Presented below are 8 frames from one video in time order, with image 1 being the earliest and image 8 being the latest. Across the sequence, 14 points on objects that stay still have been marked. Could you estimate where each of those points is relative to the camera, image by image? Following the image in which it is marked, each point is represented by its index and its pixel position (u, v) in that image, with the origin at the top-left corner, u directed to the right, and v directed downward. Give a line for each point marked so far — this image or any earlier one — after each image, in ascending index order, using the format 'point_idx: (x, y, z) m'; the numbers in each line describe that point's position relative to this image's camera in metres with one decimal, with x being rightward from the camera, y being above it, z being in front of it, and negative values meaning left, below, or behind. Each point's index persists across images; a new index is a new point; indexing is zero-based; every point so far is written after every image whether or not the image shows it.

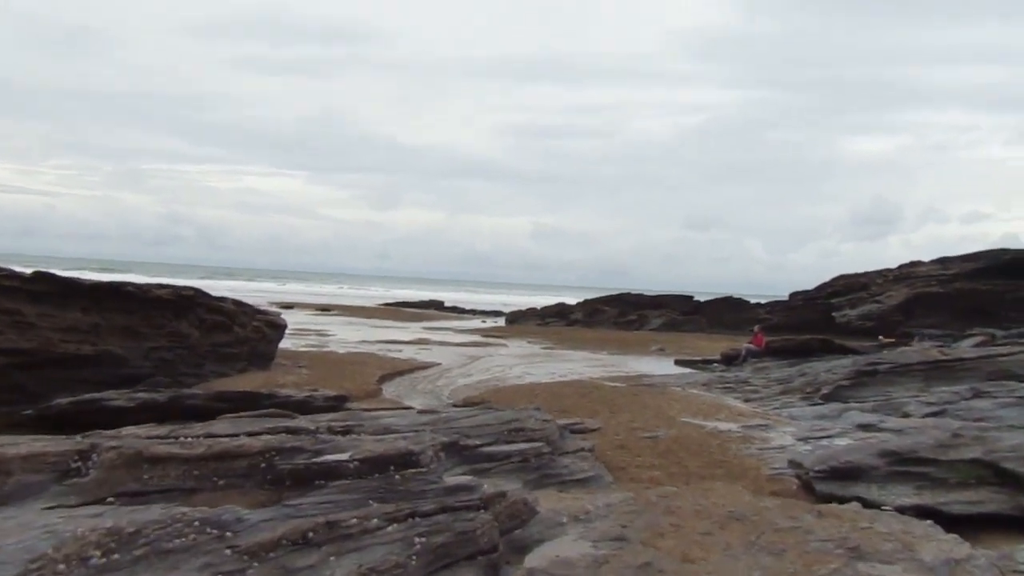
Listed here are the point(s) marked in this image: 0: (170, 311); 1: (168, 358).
0: (-6.8, -0.5, +16.2) m
1: (-6.7, -1.4, +15.8) m
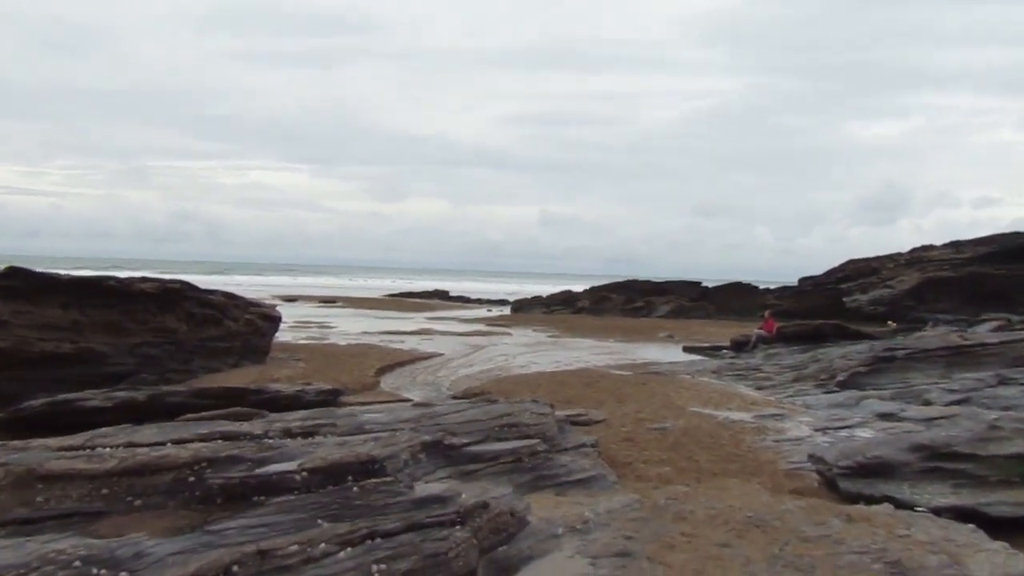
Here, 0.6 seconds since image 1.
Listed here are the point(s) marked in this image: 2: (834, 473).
0: (-6.8, -0.3, +15.5) m
1: (-6.7, -1.2, +15.2) m
2: (+3.2, -1.9, +8.1) m
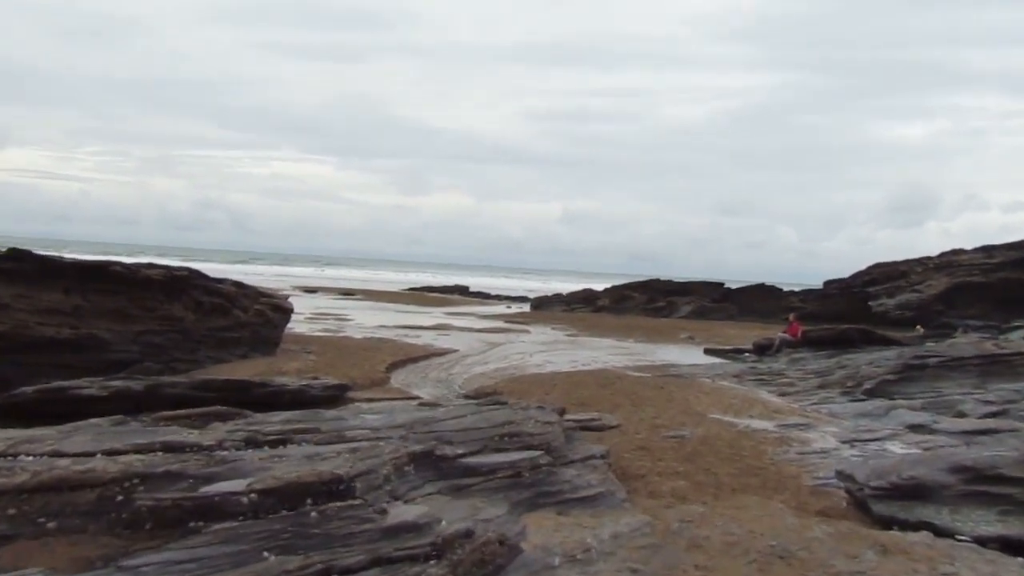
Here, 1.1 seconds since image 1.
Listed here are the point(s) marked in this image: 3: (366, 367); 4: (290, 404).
0: (-6.5, -0.1, +15.1) m
1: (-6.4, -1.0, +14.8) m
2: (+3.2, -1.9, +7.5) m
3: (-3.4, -1.8, +18.7) m
4: (-3.7, -1.9, +13.4) m
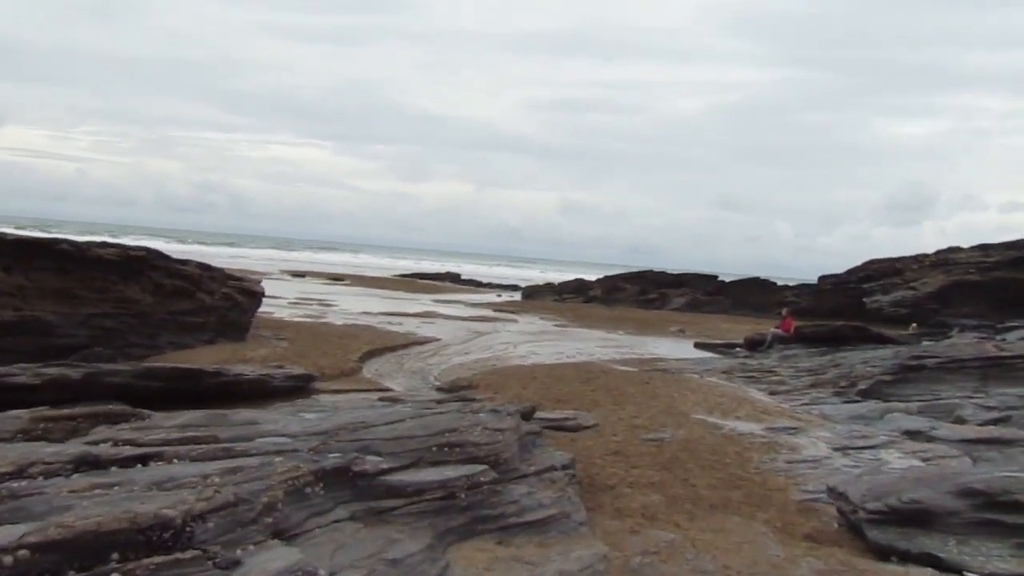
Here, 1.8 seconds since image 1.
0: (-6.9, +0.3, +14.3) m
1: (-6.8, -0.7, +13.9) m
2: (+2.8, -1.9, +6.7) m
3: (-3.8, -1.5, +17.9) m
4: (-4.1, -1.6, +12.6) m
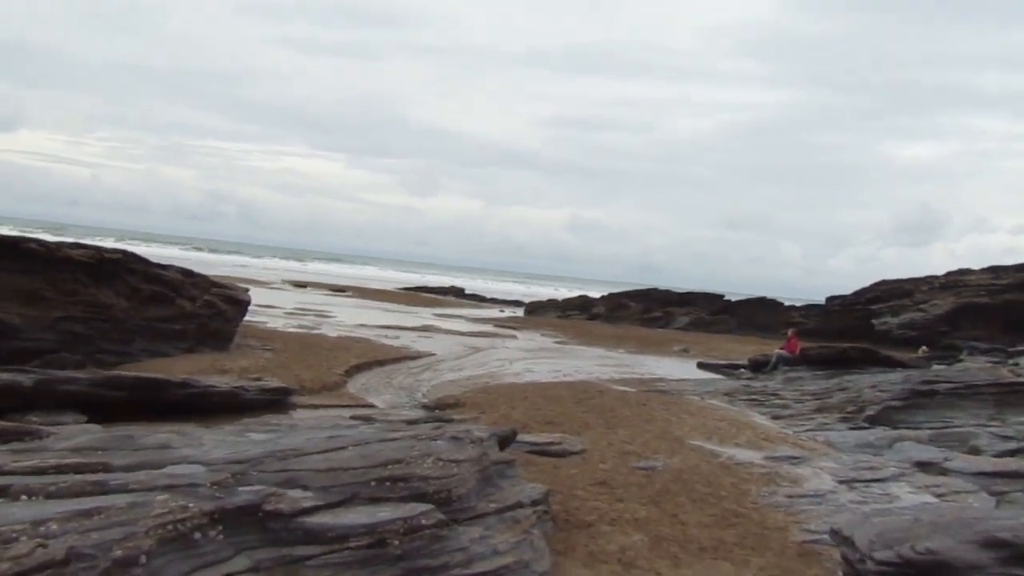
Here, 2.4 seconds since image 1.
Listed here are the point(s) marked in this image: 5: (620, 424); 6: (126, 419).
0: (-7.1, +0.2, +13.6) m
1: (-7.0, -0.8, +13.3) m
2: (+2.6, -2.0, +5.9) m
3: (-4.0, -1.7, +17.2) m
4: (-4.3, -1.8, +11.9) m
5: (+1.7, -2.1, +12.7) m
6: (-5.1, -1.7, +10.7) m
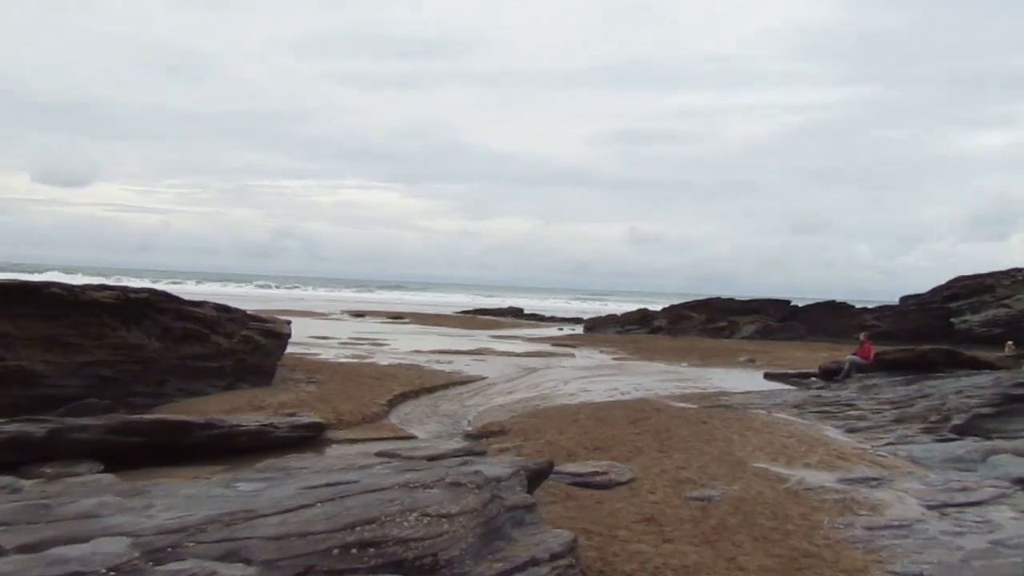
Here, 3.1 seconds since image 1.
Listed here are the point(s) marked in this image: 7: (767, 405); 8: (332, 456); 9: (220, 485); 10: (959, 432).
0: (-6.4, -0.5, +13.3) m
1: (-6.3, -1.4, +12.9) m
2: (+2.7, -2.0, +4.8) m
3: (-3.0, -2.3, +16.6) m
4: (-3.7, -2.2, +11.3) m
5: (+2.4, -2.3, +11.7) m
6: (-4.5, -2.2, +10.2) m
7: (+5.7, -2.6, +18.2) m
8: (-2.0, -1.9, +9.1) m
9: (-2.1, -1.4, +5.8) m
10: (+7.3, -2.4, +13.3) m
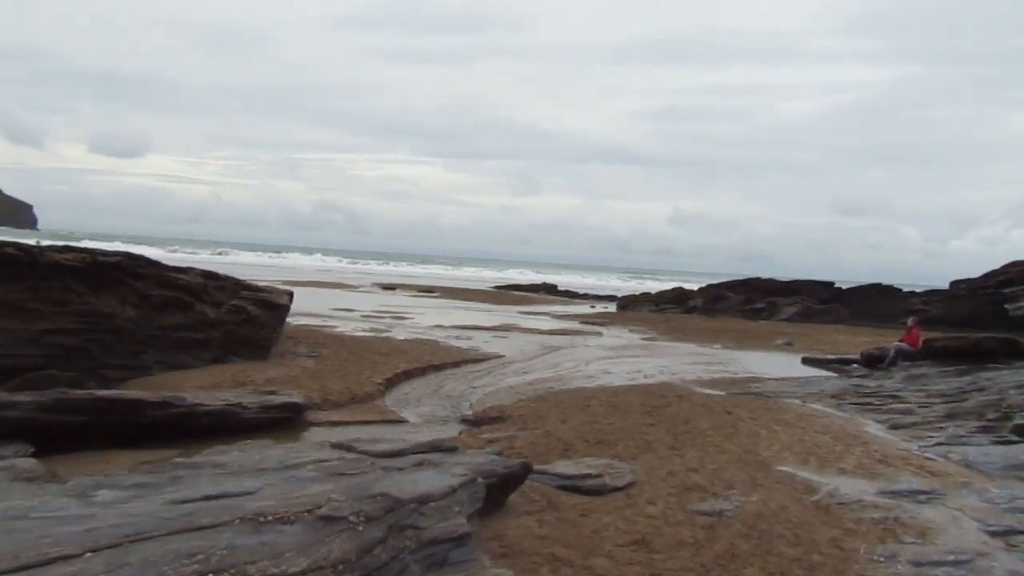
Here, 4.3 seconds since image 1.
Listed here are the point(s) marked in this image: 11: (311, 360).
0: (-6.4, +0.1, +12.2) m
1: (-6.4, -0.8, +11.9) m
2: (+2.3, -1.8, +3.4) m
3: (-2.8, -1.7, +15.4) m
4: (-3.8, -1.8, +10.1) m
5: (+2.3, -1.9, +10.2) m
6: (-4.7, -1.8, +9.0) m
7: (+5.9, -2.2, +16.6) m
8: (-2.2, -1.5, +7.9) m
9: (-2.4, -1.2, +4.6) m
10: (+7.3, -2.1, +11.6) m
11: (-4.3, -1.5, +17.4) m
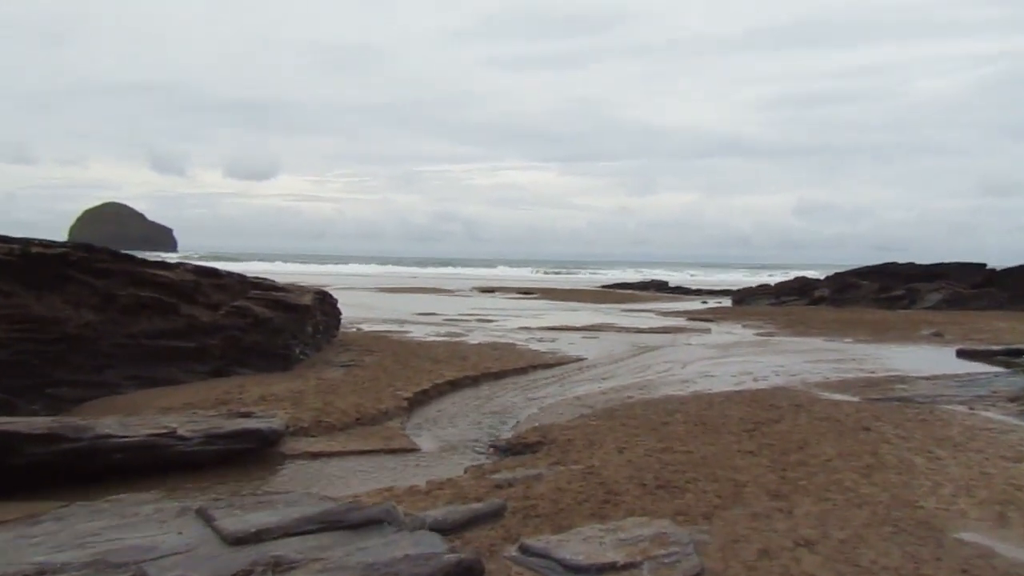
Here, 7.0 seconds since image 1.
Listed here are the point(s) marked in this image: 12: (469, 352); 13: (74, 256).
0: (-6.0, +0.1, +9.9) m
1: (-5.9, -0.9, +9.5) m
2: (+1.4, -1.5, -0.2) m
3: (-1.9, -1.6, +12.5) m
4: (-3.6, -1.7, +7.4) m
5: (+2.4, -1.6, +6.7) m
6: (-4.6, -1.7, +6.5) m
7: (+6.9, -1.7, +12.4) m
8: (-2.4, -1.4, +4.9) m
9: (-3.0, -1.0, +1.7) m
10: (+7.6, -1.5, +7.3) m
11: (-3.0, -1.5, +14.6) m
12: (-1.0, -1.6, +19.5) m
13: (-5.6, +0.4, +10.6) m
